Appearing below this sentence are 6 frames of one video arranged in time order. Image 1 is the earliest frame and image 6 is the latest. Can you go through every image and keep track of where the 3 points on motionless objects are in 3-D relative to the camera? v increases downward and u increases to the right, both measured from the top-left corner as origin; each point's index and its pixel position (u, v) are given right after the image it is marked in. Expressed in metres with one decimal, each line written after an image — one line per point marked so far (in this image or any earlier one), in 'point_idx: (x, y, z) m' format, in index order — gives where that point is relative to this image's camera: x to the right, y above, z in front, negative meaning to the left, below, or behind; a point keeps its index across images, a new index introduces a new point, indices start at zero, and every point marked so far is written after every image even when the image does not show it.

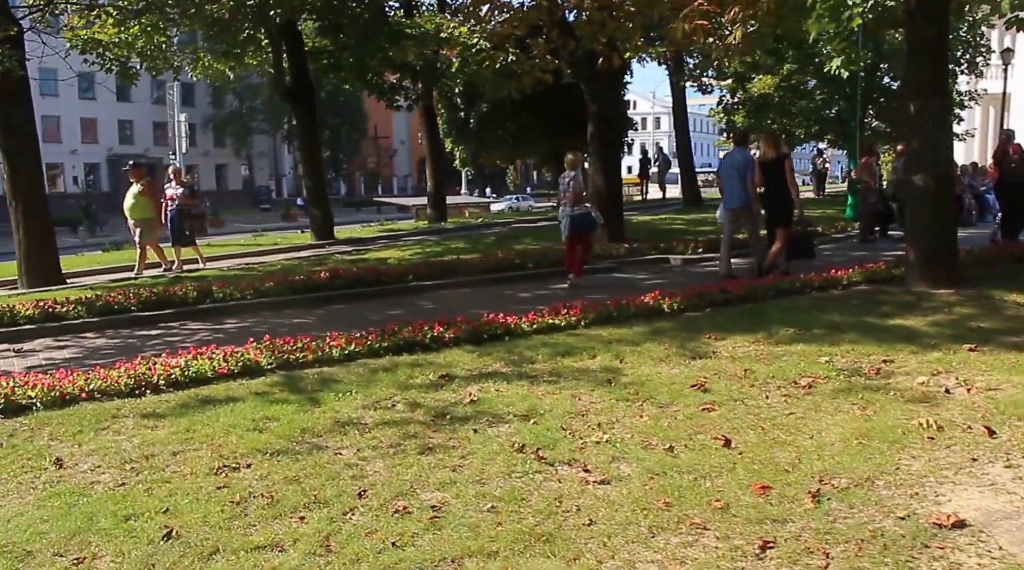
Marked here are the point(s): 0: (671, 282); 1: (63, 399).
0: (+2.3, 0.0, +13.9) m
1: (-3.4, -0.9, +7.5) m
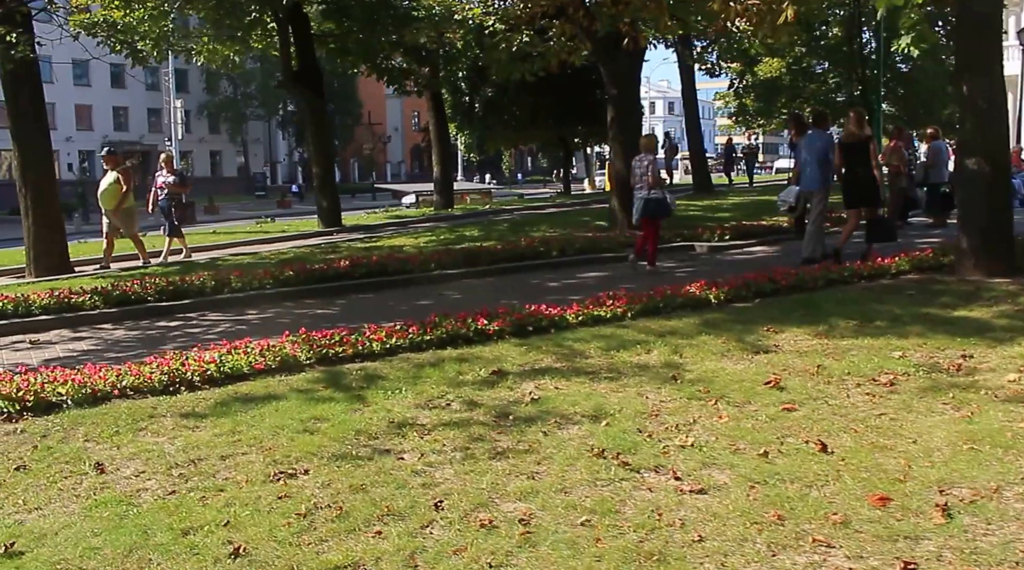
0: (+2.6, +0.2, +13.4) m
1: (-2.9, -0.8, +7.0) m
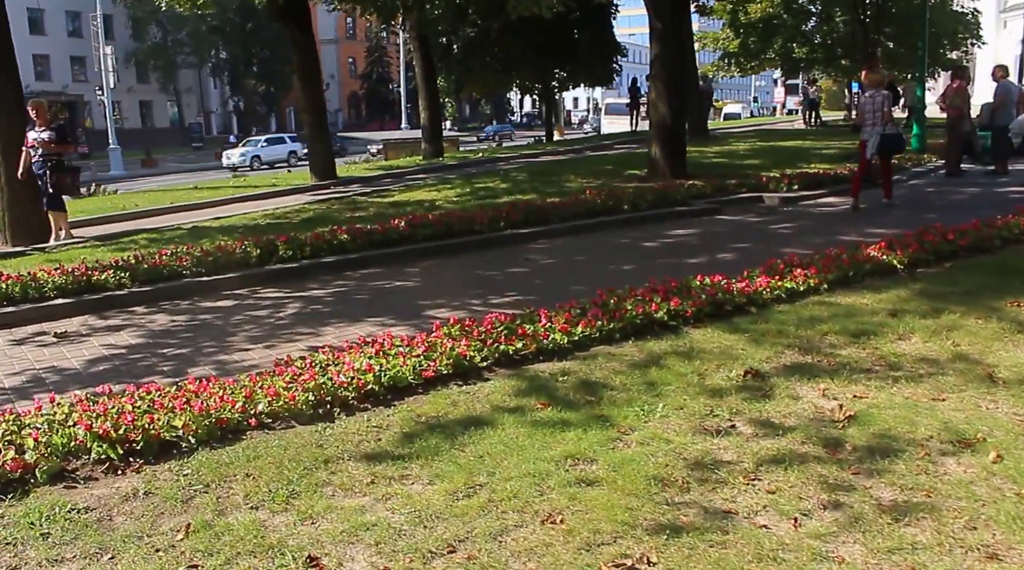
0: (+3.5, +0.7, +11.8) m
1: (-1.4, -0.7, +5.0) m
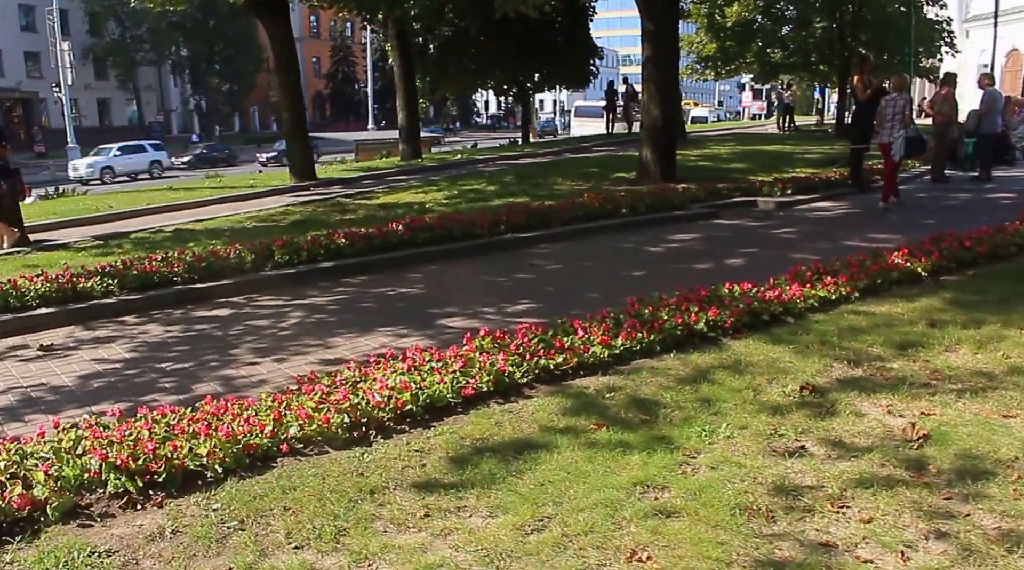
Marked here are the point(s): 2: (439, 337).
0: (+3.5, +0.6, +11.6) m
1: (-1.2, -0.8, +4.6) m
2: (-0.5, -0.4, +7.5) m
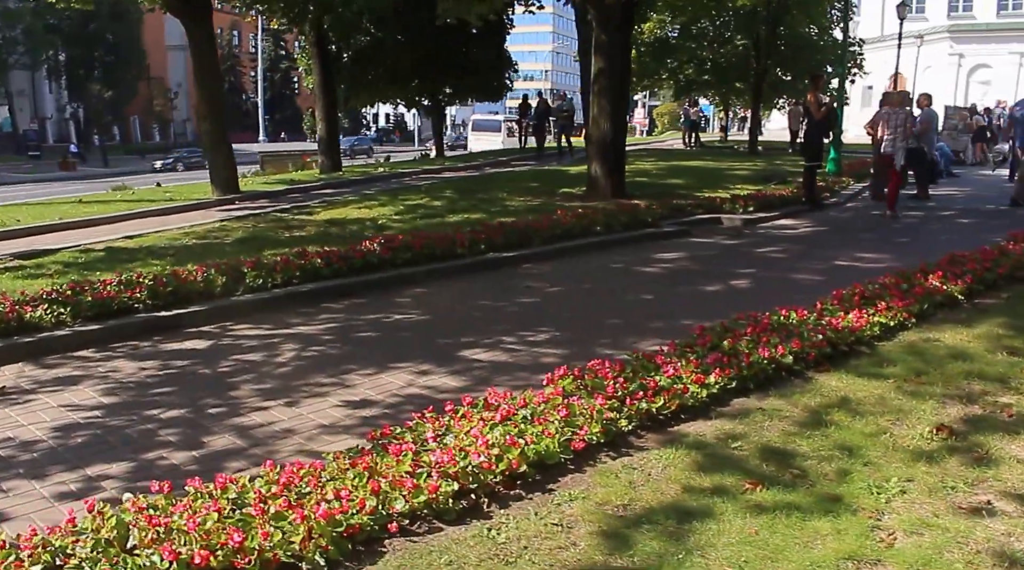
0: (+3.2, +0.4, +11.2) m
1: (-0.5, -0.9, +3.7) m
2: (-0.3, -0.6, +6.7) m
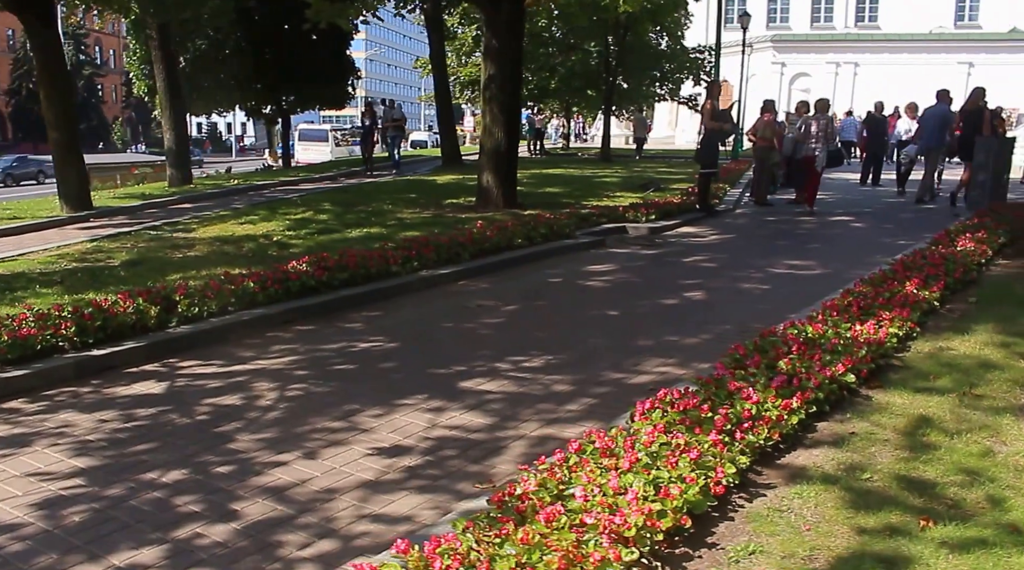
0: (+2.3, +0.3, +11.2) m
1: (+0.2, -1.0, +3.1) m
2: (-0.2, -0.7, +6.1) m
